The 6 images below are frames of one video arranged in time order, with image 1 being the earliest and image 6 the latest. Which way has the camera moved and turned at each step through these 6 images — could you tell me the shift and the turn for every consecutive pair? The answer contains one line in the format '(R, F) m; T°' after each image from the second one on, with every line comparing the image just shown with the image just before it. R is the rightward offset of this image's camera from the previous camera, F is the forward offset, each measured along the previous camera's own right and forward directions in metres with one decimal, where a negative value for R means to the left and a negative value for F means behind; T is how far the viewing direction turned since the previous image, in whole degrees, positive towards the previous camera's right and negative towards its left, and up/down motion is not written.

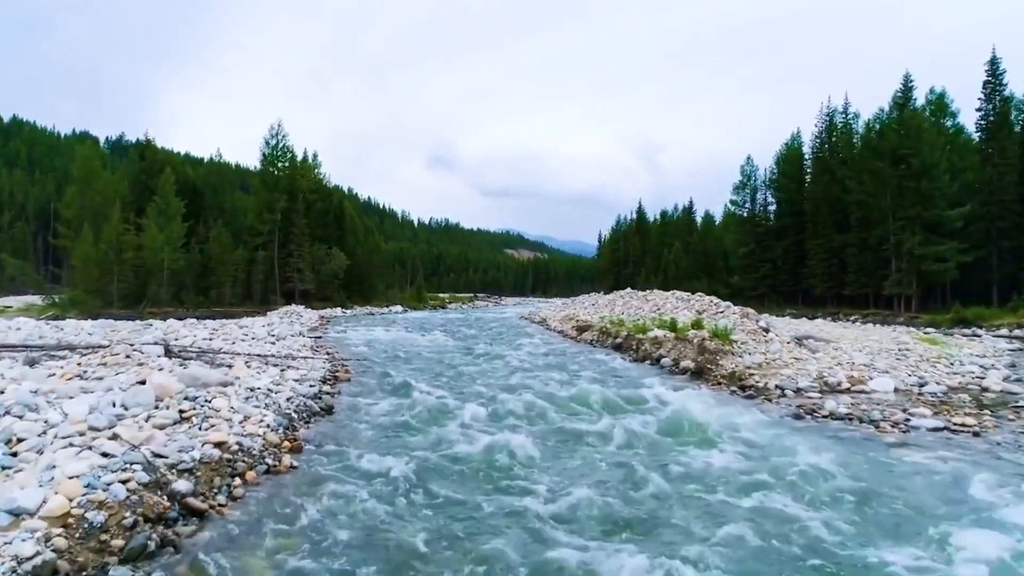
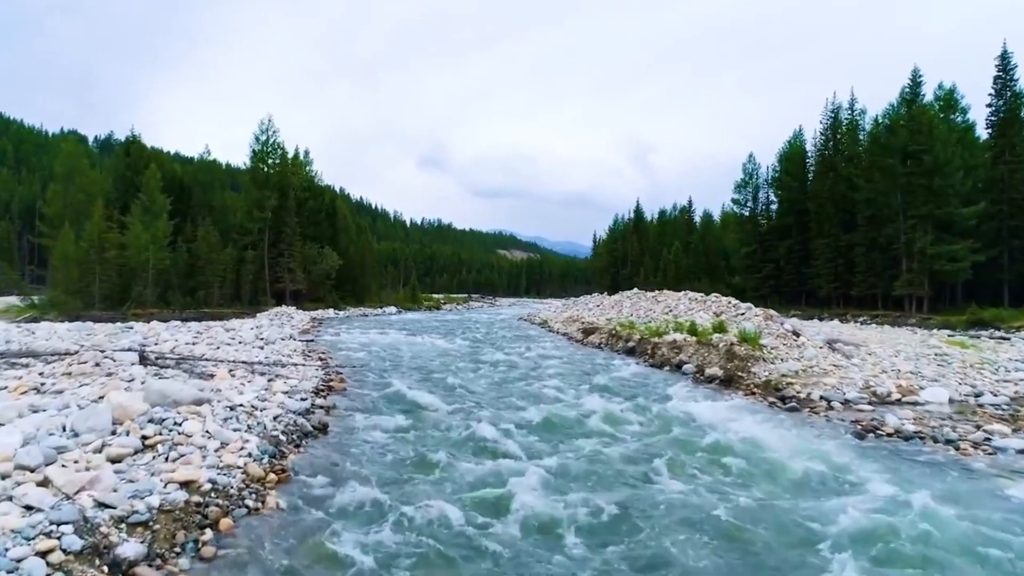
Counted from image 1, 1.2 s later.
(-0.5, +1.3) m; +1°
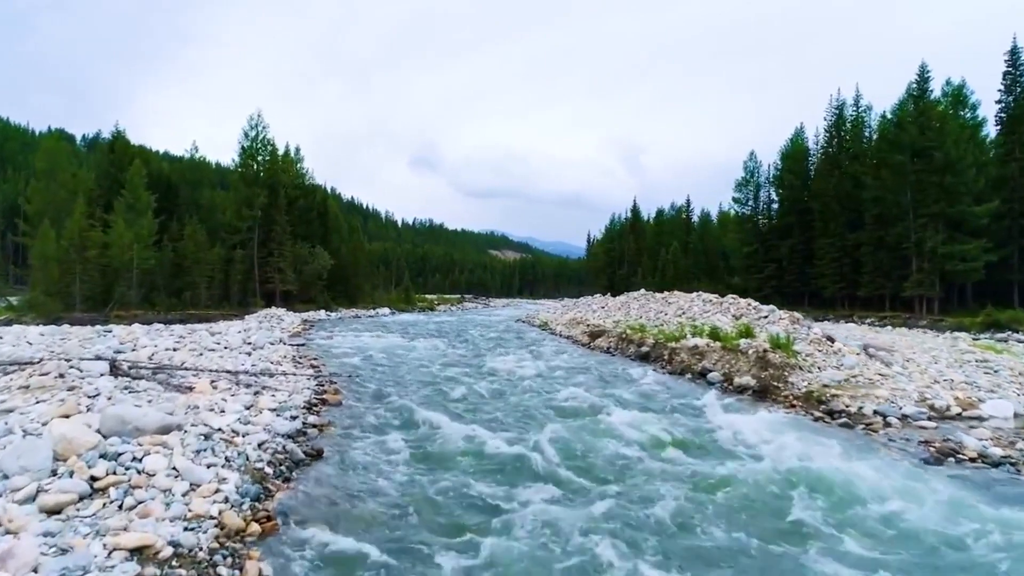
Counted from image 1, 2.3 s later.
(-0.5, +1.3) m; +1°
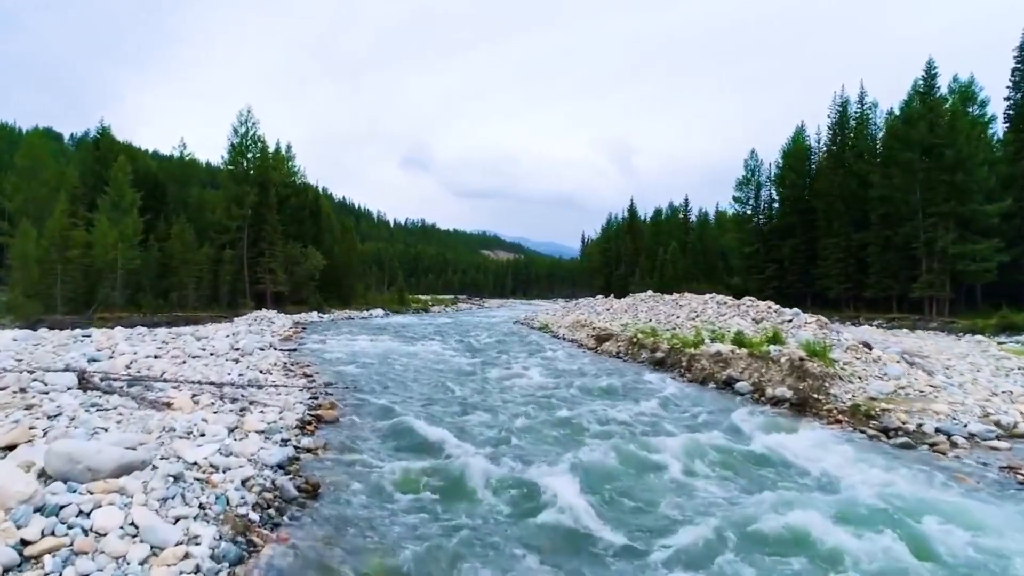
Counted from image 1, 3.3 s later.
(-0.4, +1.1) m; +1°
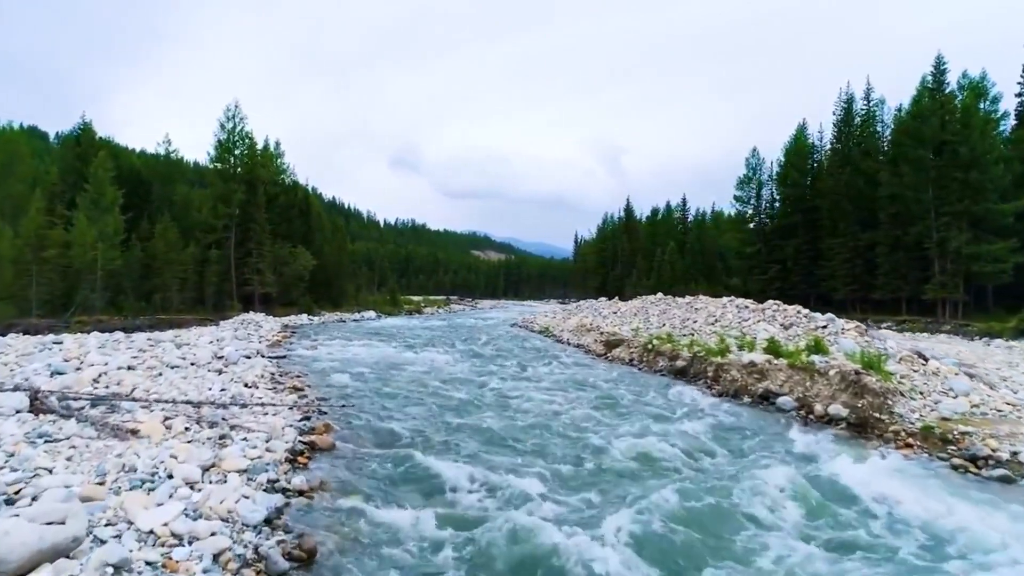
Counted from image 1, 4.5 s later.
(-0.5, +1.4) m; +1°
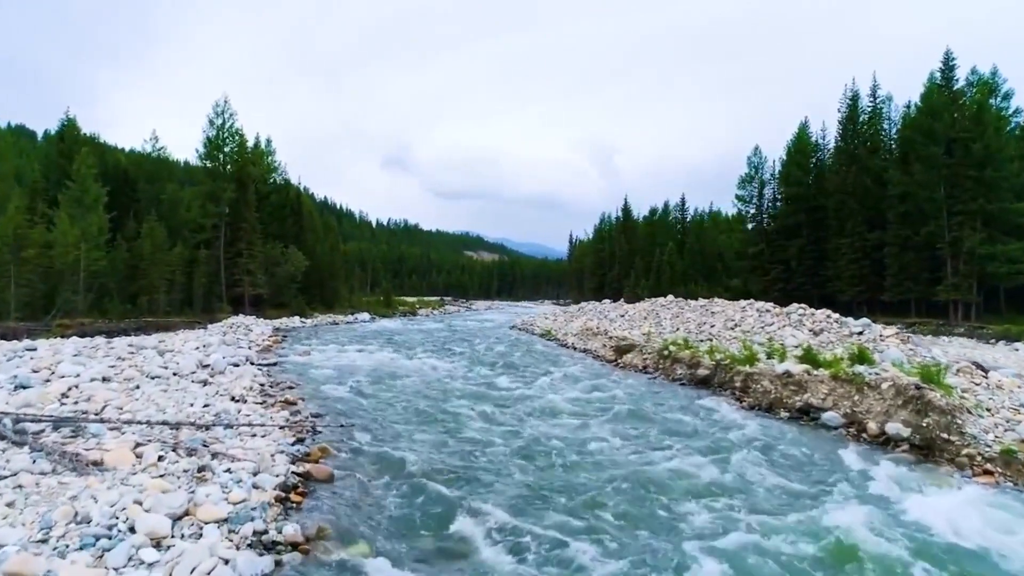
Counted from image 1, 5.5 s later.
(-0.4, +1.2) m; +1°
